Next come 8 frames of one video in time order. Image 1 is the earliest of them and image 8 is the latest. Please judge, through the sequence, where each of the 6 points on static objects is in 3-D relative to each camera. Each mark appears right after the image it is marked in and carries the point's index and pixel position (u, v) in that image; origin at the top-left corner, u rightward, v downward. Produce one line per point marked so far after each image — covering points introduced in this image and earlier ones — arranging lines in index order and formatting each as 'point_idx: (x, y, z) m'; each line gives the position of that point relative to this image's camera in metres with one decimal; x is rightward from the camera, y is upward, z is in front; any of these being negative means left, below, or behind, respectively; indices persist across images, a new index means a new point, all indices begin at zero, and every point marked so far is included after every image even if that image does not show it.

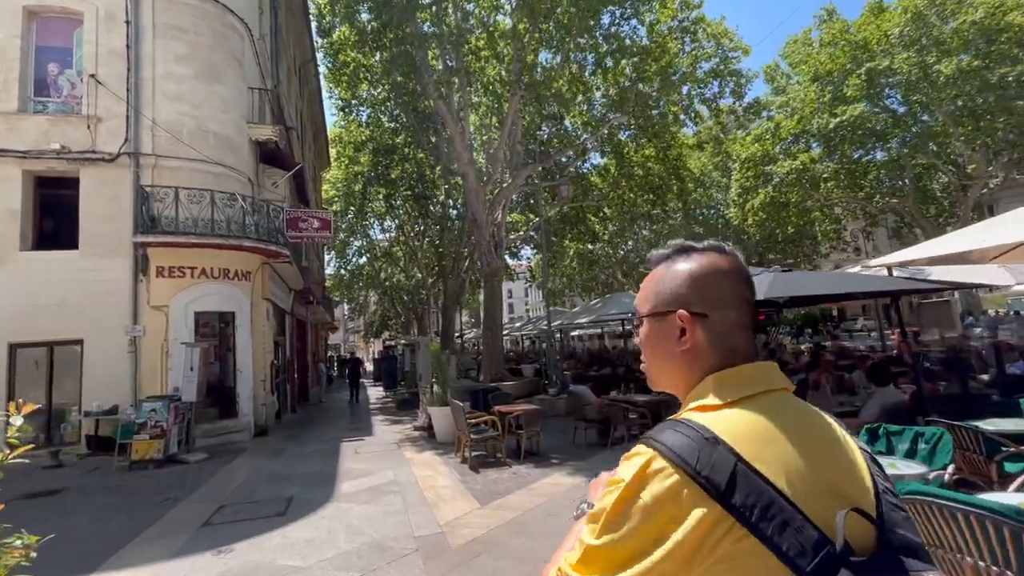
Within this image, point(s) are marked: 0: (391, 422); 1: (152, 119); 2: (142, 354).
0: (-4.1, -4.6, +16.0) m
1: (-9.9, +4.6, +12.9) m
2: (-9.7, -1.7, +12.3) m
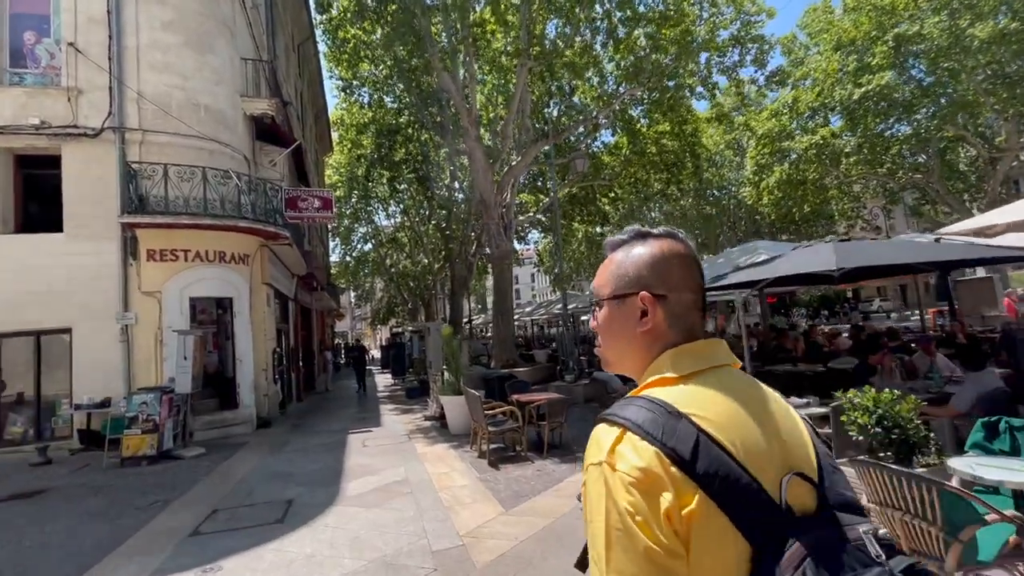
0: (-3.6, -4.0, +15.3) m
1: (-9.5, +5.0, +12.0) m
2: (-9.3, -1.3, +11.6) m
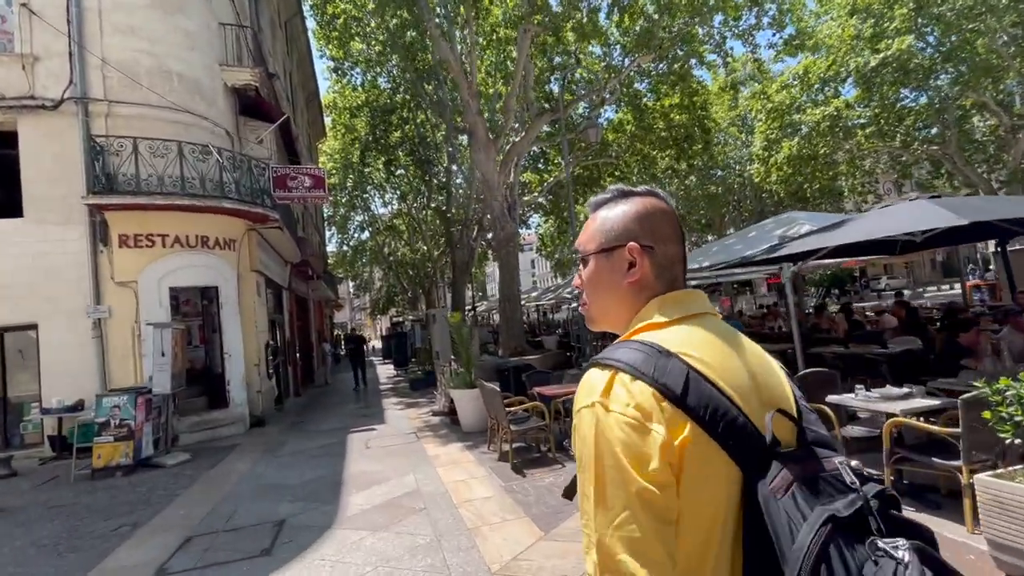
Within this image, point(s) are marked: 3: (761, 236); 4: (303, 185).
0: (-3.2, -3.6, +14.3) m
1: (-9.3, +5.2, +10.8) m
2: (-8.9, -1.1, +10.5) m
3: (+6.0, +1.3, +11.1) m
4: (-5.7, +2.8, +13.0) m
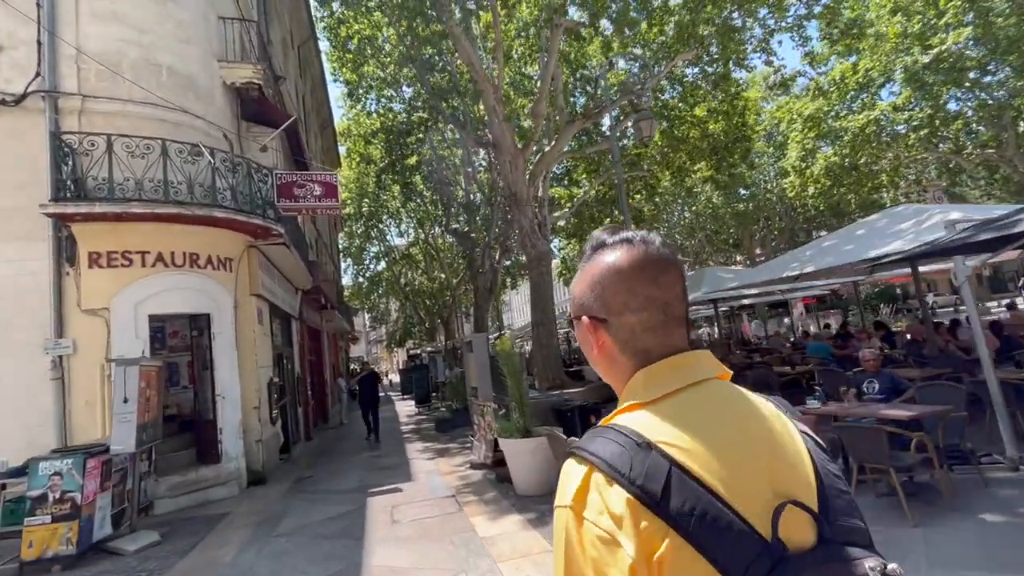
0: (-2.0, -4.2, +11.9) m
1: (-8.4, +4.6, +9.2) m
2: (-7.9, -1.7, +8.5) m
3: (+7.1, +1.1, +8.8) m
4: (-4.7, +2.2, +11.2) m
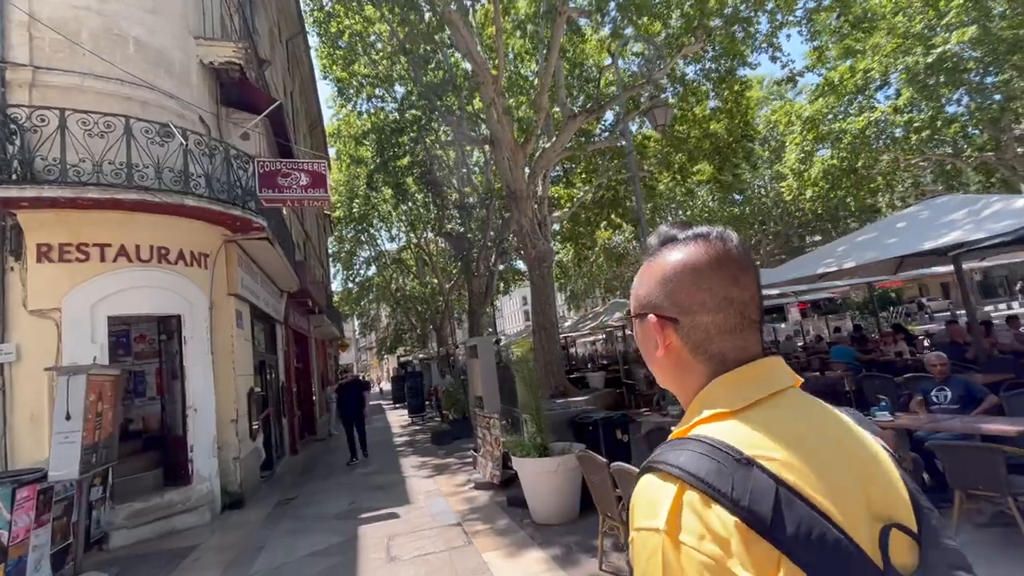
0: (-1.8, -4.2, +10.9) m
1: (-8.3, +4.7, +8.1) m
2: (-7.7, -1.6, +7.4) m
3: (+7.2, +1.2, +8.0) m
4: (-4.6, +2.2, +10.1) m
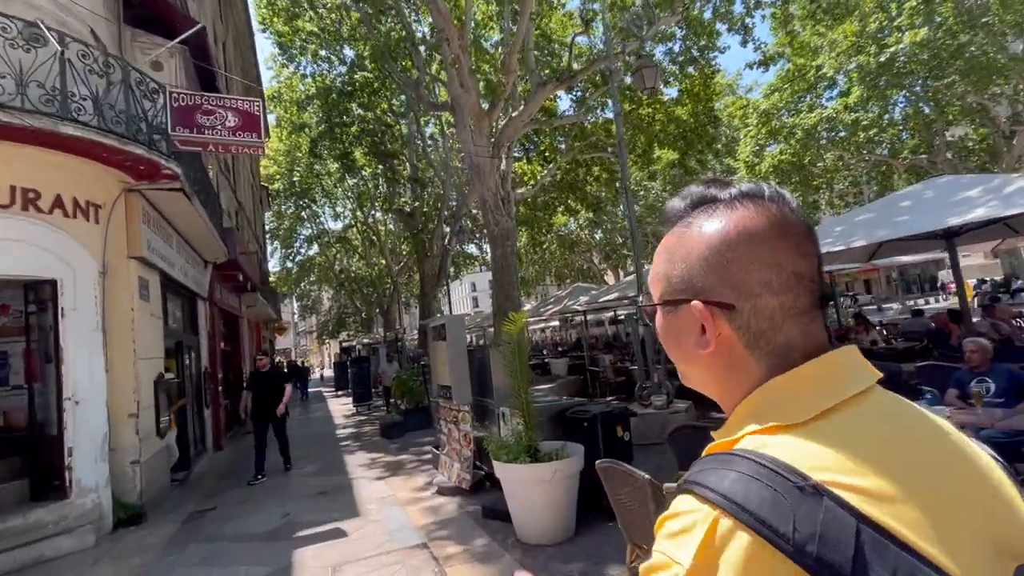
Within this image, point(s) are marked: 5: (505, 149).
0: (-2.6, -3.6, +9.5) m
1: (-8.4, +5.3, +5.8) m
2: (-7.9, -1.0, +5.3) m
3: (+6.9, +1.4, +7.5) m
4: (-5.0, +2.8, +8.3) m
5: (-0.2, +5.3, +17.9) m
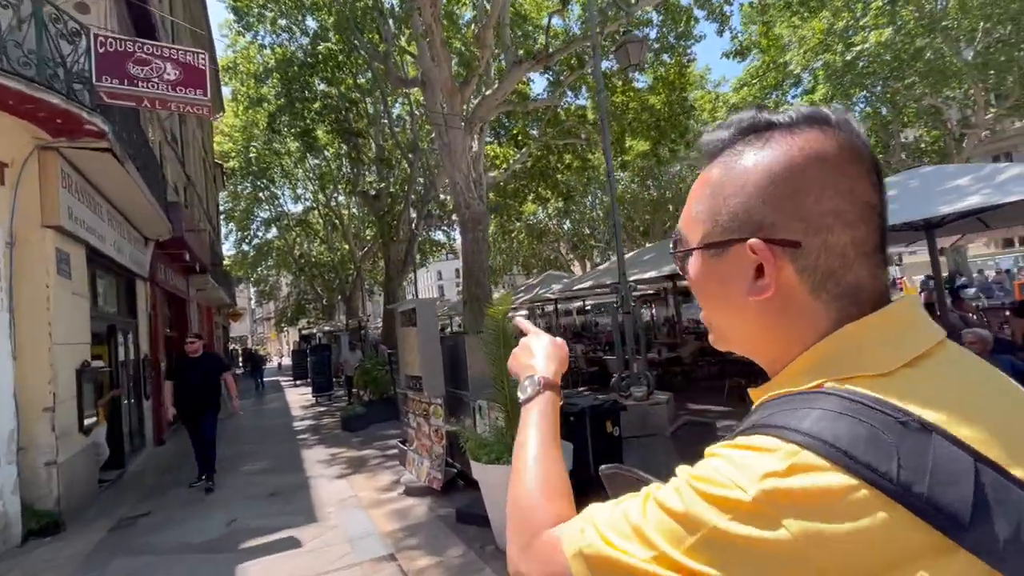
0: (-3.1, -3.3, +8.7) m
1: (-8.5, +5.7, +4.5) m
2: (-8.1, -0.7, +4.1) m
3: (+6.6, +1.6, +7.4) m
4: (-5.3, +3.2, +7.2) m
5: (-1.2, +5.8, +17.1) m
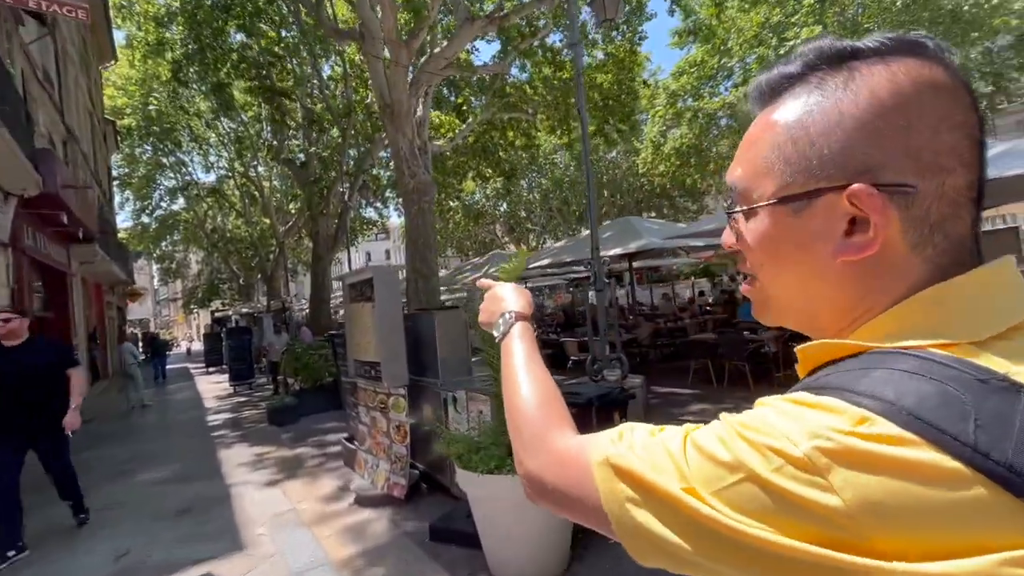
0: (-3.7, -2.8, +7.3) m
1: (-8.3, +6.1, +2.0) m
2: (-7.9, -0.3, +2.0) m
3: (+6.2, +1.9, +7.2) m
4: (-5.6, +3.6, +5.3) m
5: (-2.9, +6.5, +15.6) m
